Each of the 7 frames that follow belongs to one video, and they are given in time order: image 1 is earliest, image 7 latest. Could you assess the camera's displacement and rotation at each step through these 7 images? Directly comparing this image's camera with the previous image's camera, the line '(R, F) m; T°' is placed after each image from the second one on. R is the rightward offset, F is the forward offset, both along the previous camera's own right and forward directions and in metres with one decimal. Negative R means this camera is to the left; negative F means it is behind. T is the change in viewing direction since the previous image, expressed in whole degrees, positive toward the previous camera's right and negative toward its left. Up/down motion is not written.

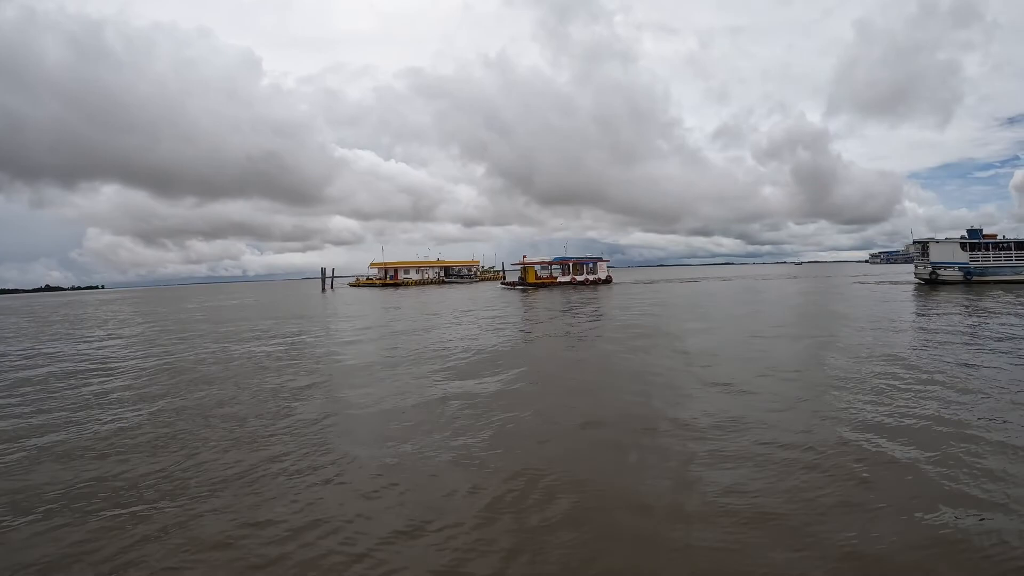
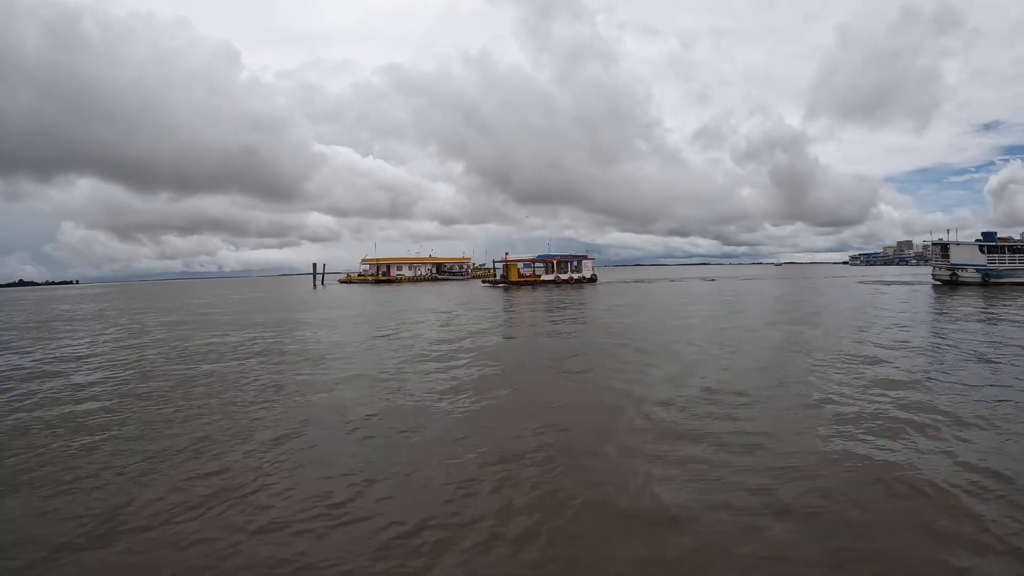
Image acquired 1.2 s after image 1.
(-0.8, +0.3) m; +3°
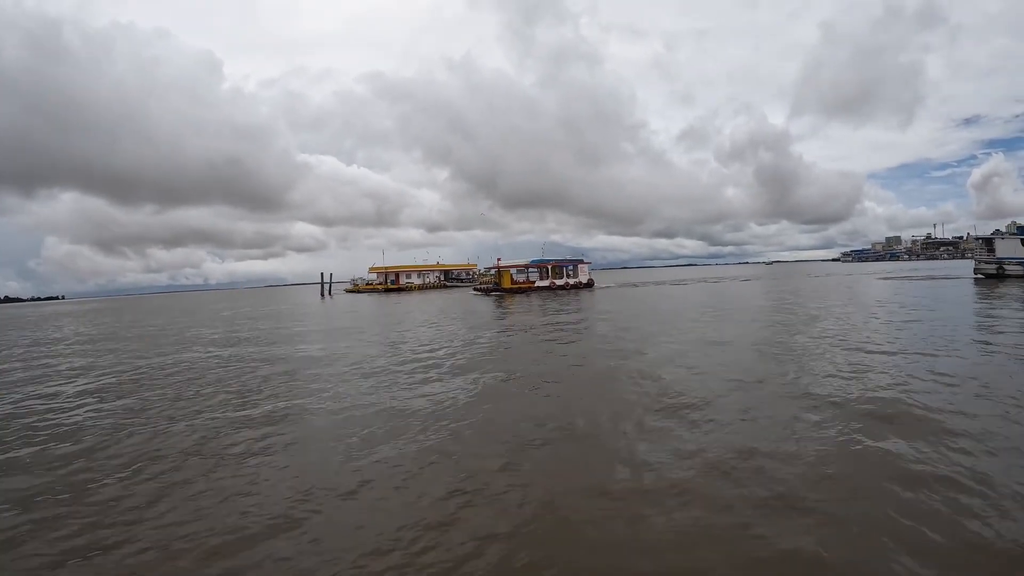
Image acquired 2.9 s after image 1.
(-1.2, +0.2) m; +2°
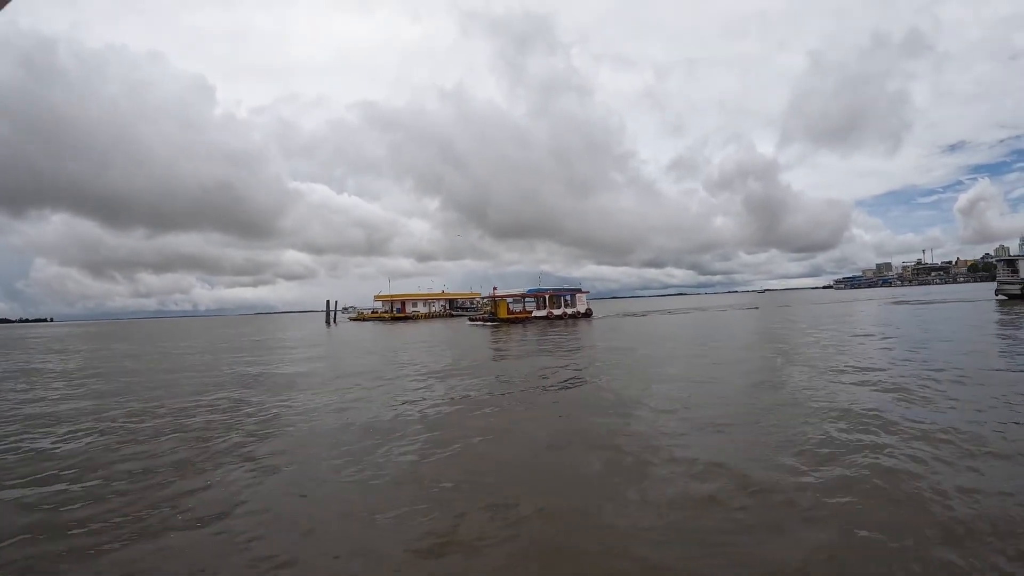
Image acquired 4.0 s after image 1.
(-0.6, +0.2) m; +1°
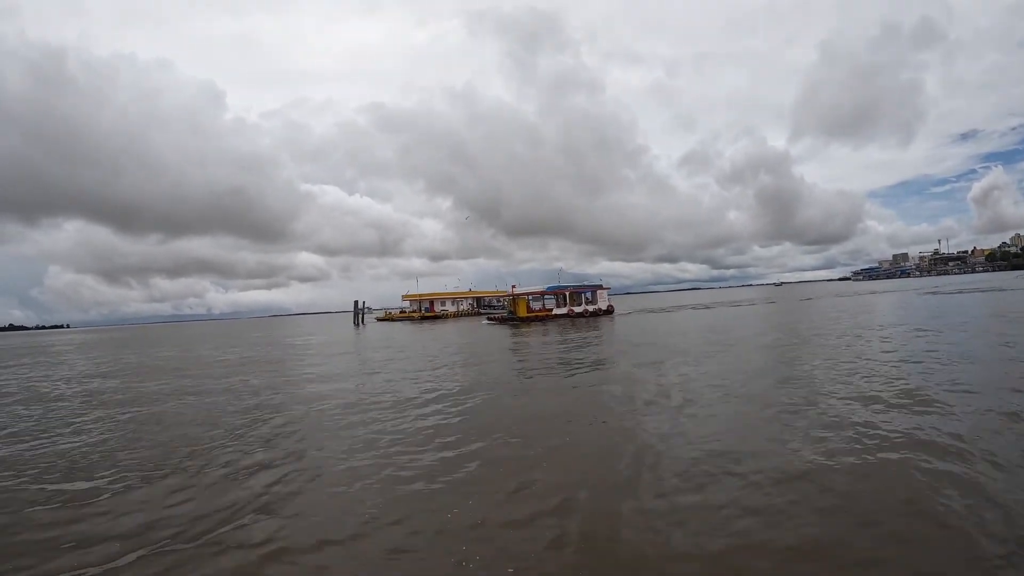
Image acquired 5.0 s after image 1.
(-1.6, +0.3) m; -1°
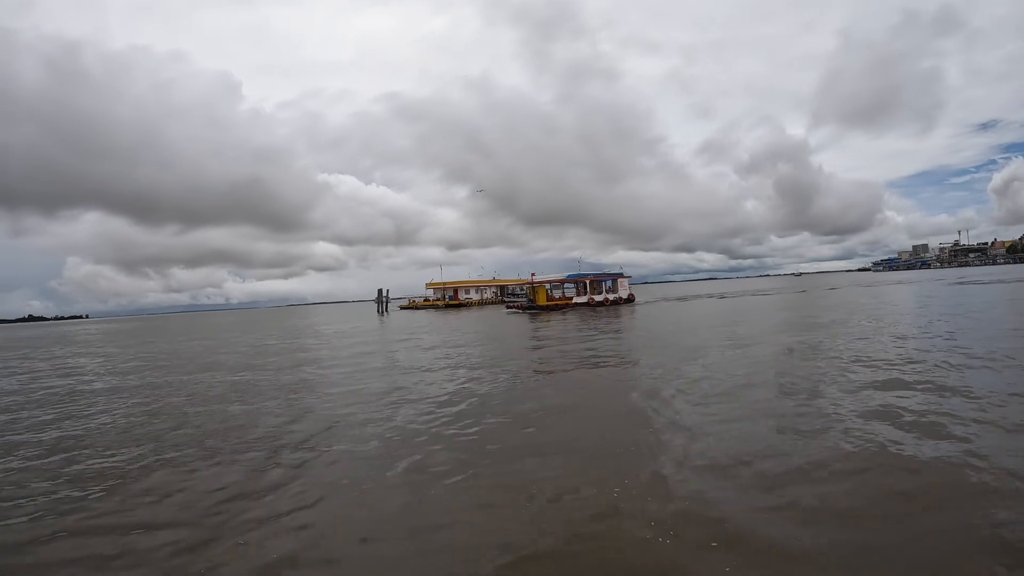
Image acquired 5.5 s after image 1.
(-1.9, 0.0) m; -1°
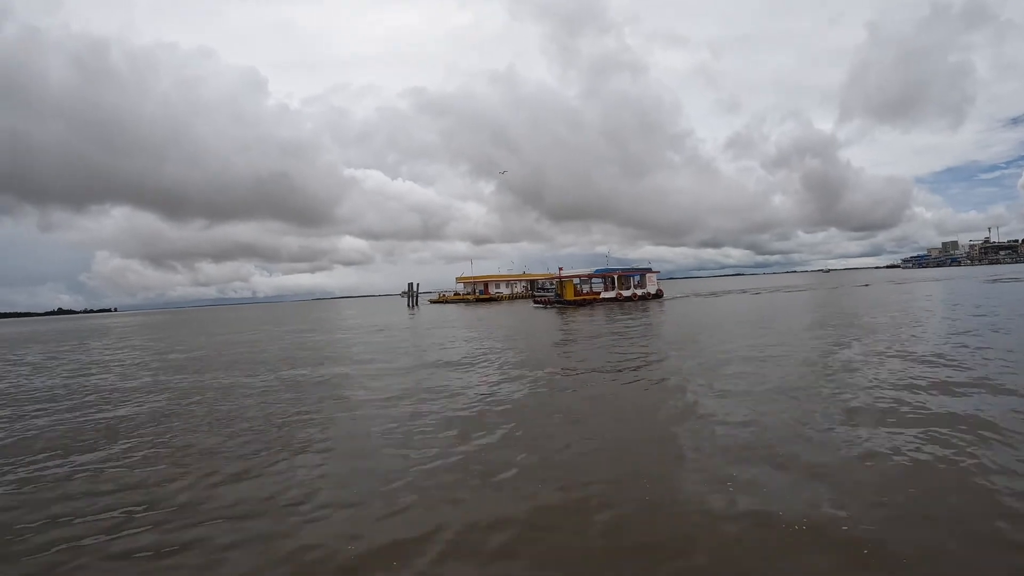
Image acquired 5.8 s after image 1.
(-3.2, -0.2) m; -1°
